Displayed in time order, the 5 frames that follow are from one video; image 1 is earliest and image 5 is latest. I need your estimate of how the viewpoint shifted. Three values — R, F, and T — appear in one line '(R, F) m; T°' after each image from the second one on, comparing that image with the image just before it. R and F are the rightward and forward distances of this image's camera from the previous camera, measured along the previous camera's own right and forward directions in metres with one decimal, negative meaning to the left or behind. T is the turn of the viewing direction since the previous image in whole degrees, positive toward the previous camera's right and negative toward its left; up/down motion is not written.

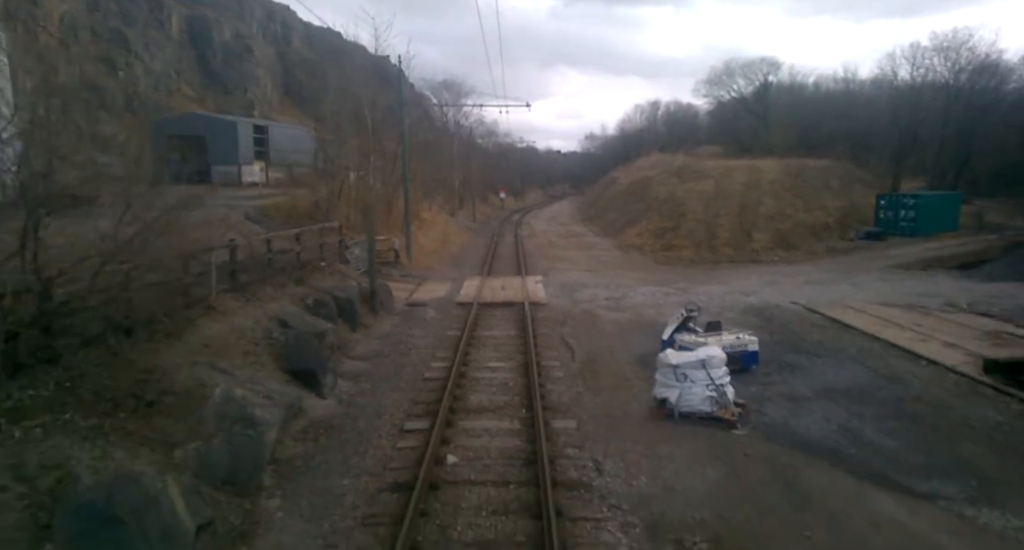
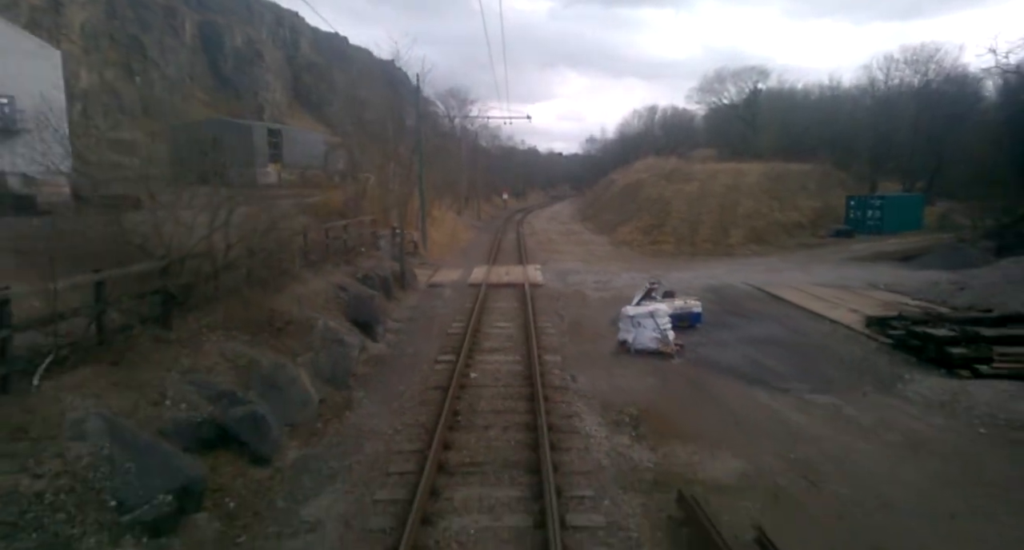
(0.0, -3.4) m; 0°
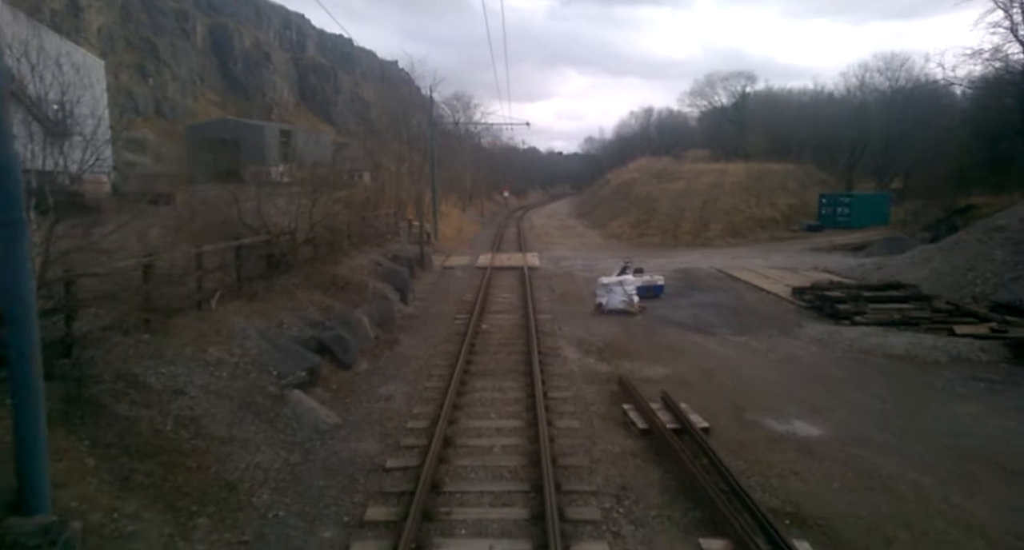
(0.0, -3.5) m; 0°
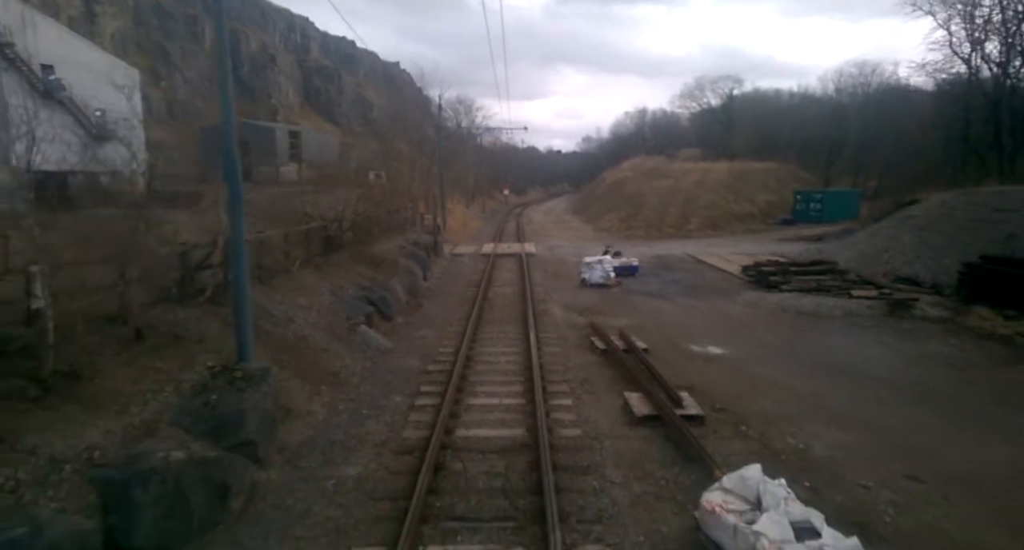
(0.0, -3.6) m; 0°
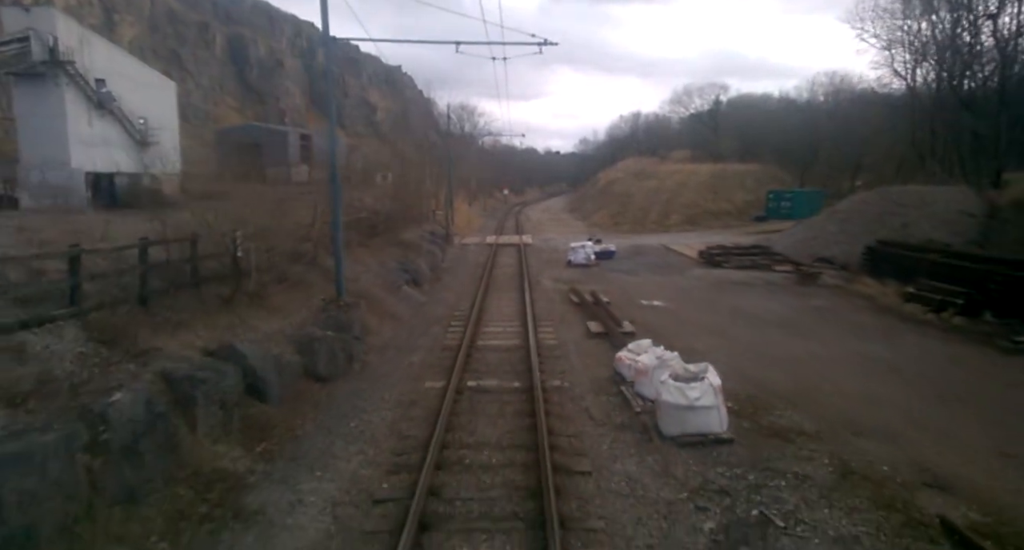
(0.0, -4.5) m; 0°
